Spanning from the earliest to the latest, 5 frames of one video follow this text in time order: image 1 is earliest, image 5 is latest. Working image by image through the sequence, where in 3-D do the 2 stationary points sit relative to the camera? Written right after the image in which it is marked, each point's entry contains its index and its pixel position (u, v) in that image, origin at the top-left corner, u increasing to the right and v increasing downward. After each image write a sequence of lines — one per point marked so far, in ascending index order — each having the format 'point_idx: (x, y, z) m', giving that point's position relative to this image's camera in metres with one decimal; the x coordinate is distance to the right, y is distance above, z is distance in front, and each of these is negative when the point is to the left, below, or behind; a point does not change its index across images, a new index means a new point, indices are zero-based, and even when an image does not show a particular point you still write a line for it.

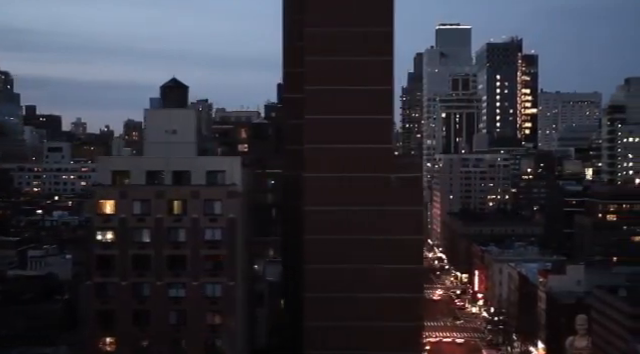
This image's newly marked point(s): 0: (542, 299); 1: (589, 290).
0: (+16.1, -8.2, +48.0) m
1: (+17.1, -8.0, +45.6) m
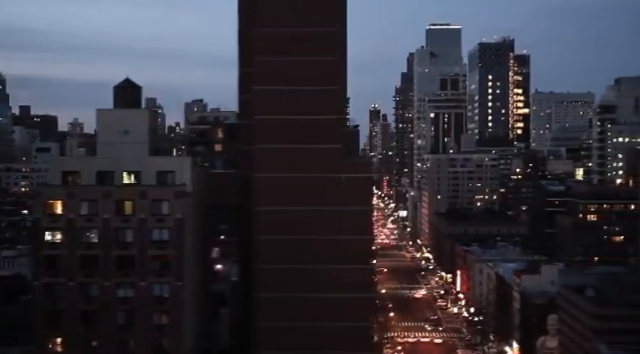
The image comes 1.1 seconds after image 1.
0: (+14.2, -8.2, +48.0) m
1: (+15.3, -8.0, +45.6) m
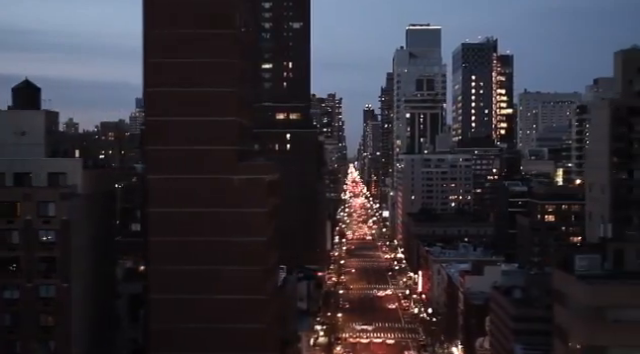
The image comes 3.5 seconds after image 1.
0: (+10.2, -8.3, +48.1) m
1: (+11.2, -8.0, +45.6) m
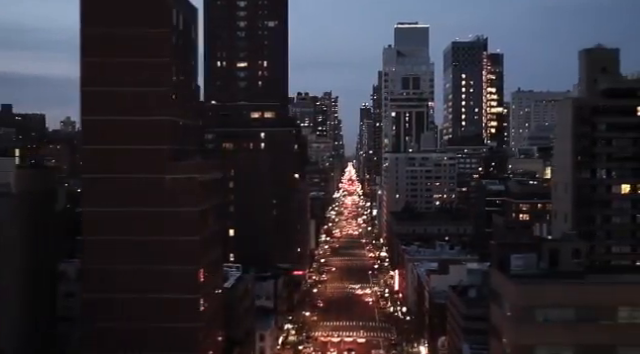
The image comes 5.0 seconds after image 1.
0: (+7.7, -8.2, +48.1) m
1: (+8.7, -8.0, +45.6) m
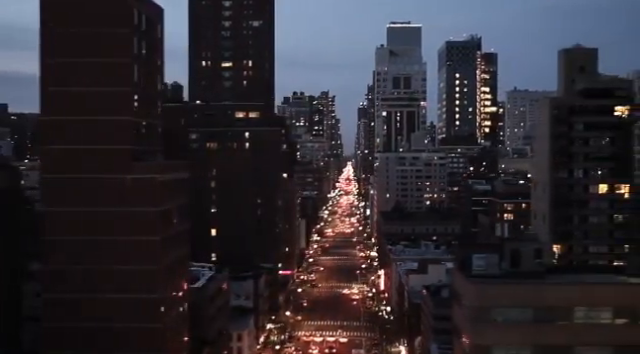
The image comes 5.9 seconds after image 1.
0: (+6.2, -8.2, +48.1) m
1: (+7.2, -8.0, +45.6) m
